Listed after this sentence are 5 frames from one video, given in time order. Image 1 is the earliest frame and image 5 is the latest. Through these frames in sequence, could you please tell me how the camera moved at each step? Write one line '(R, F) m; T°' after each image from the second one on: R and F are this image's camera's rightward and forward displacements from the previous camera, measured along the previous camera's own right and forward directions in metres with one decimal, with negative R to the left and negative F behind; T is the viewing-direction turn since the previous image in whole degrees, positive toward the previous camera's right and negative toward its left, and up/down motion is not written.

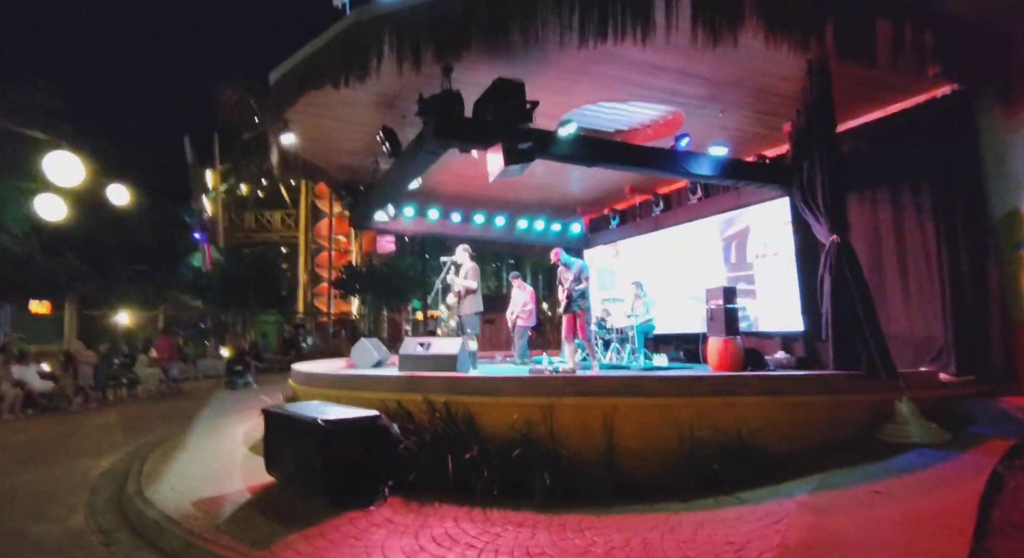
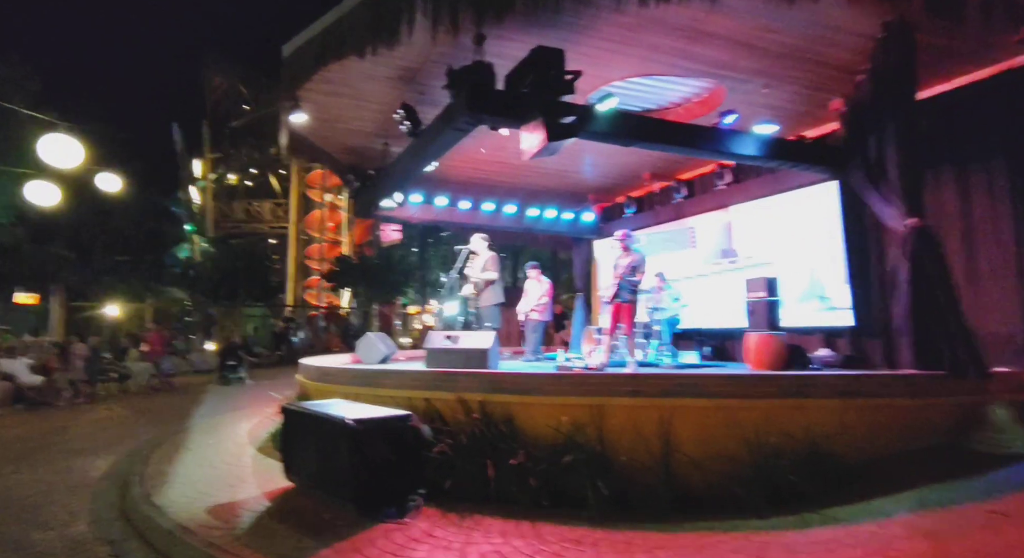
(-0.5, +0.6) m; +1°
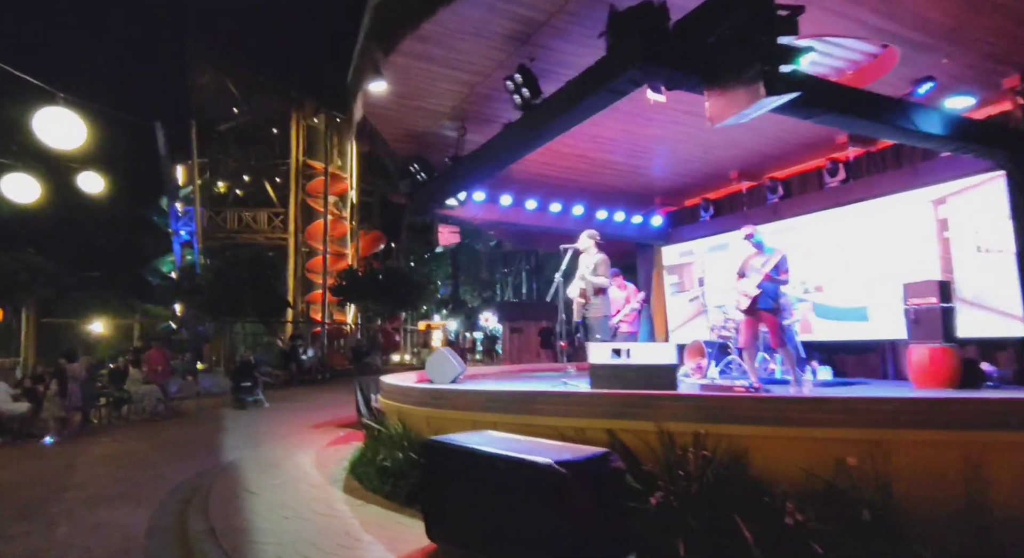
(-1.6, +1.3) m; +2°
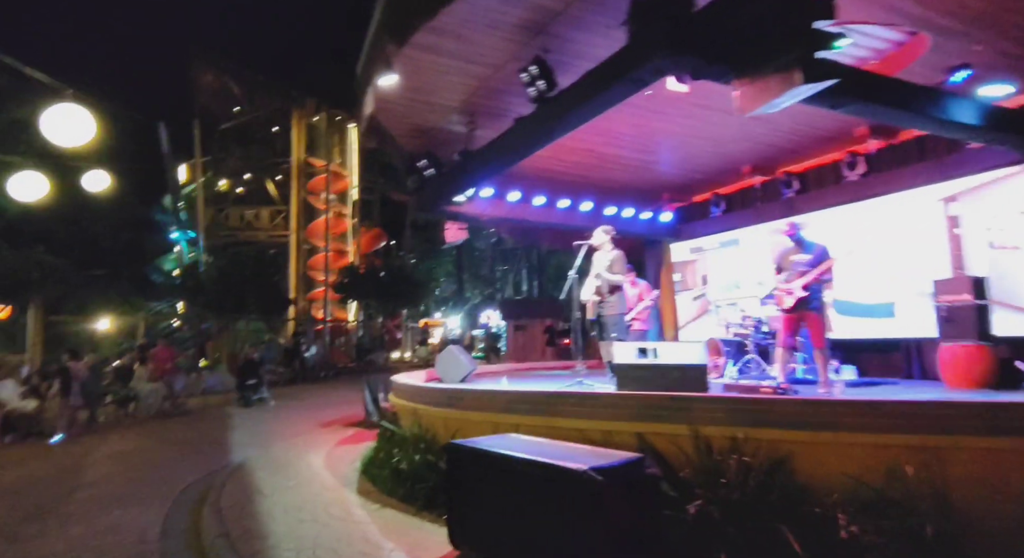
(-0.2, +0.2) m; 0°
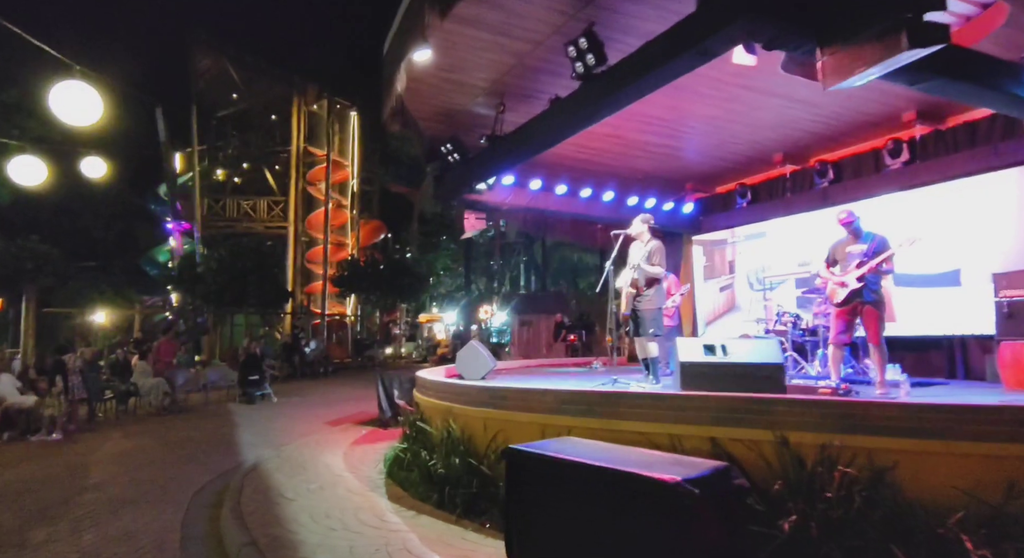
(-0.4, +0.4) m; +1°
